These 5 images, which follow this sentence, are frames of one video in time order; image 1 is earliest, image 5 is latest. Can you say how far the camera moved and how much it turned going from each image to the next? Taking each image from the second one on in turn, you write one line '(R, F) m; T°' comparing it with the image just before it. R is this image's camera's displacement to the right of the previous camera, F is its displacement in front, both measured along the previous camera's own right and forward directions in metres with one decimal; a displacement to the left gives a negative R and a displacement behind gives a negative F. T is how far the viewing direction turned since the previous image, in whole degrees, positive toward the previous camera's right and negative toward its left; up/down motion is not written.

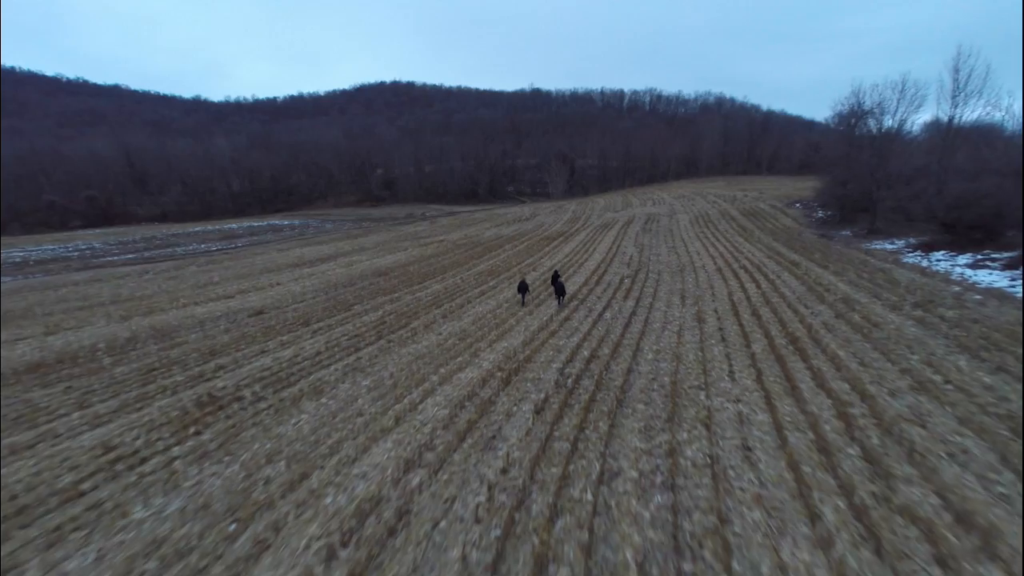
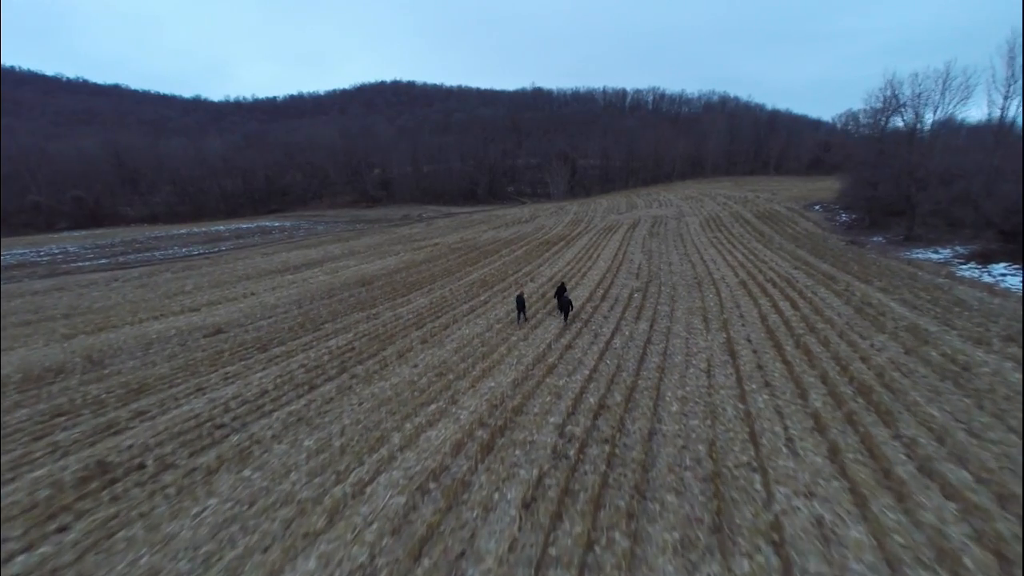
(+0.4, +3.0) m; 0°
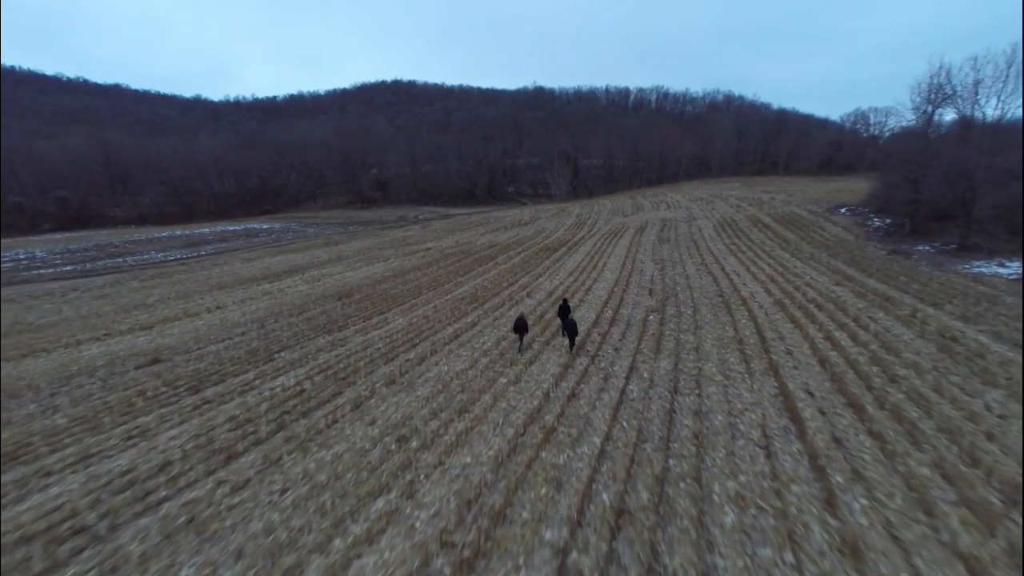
(+0.4, +3.4) m; 0°
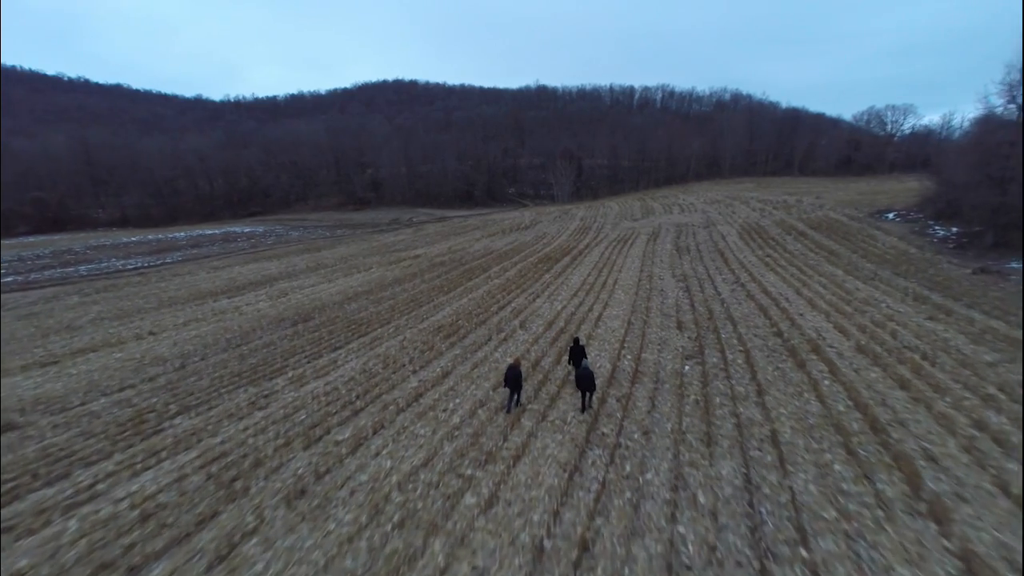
(+0.5, +5.0) m; 0°
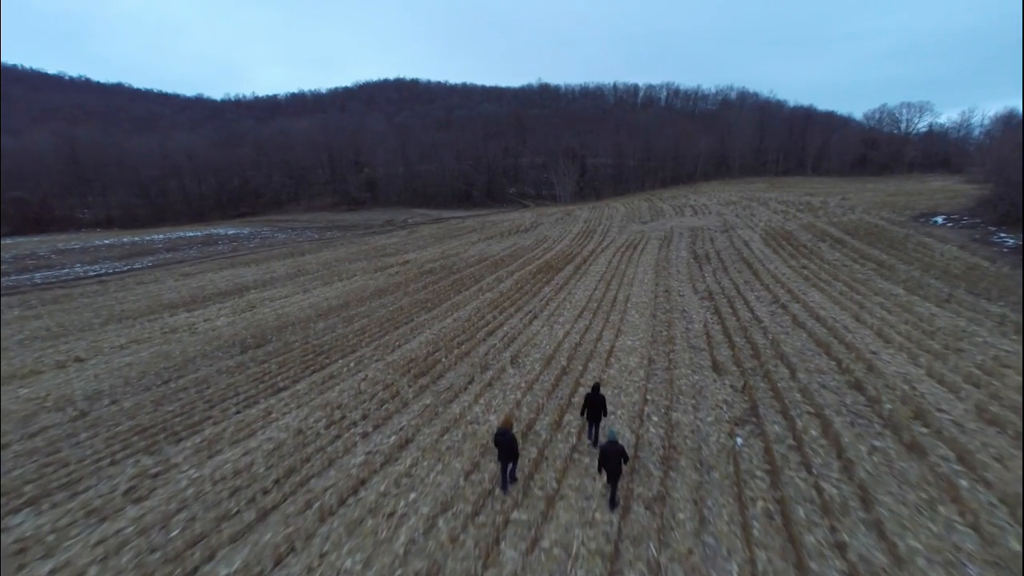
(+0.4, +3.9) m; 0°
